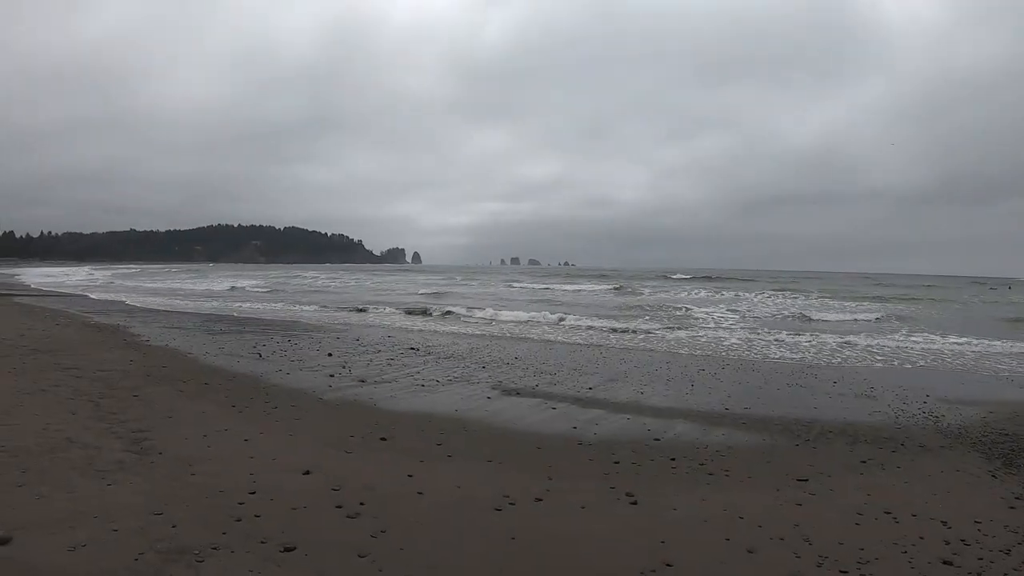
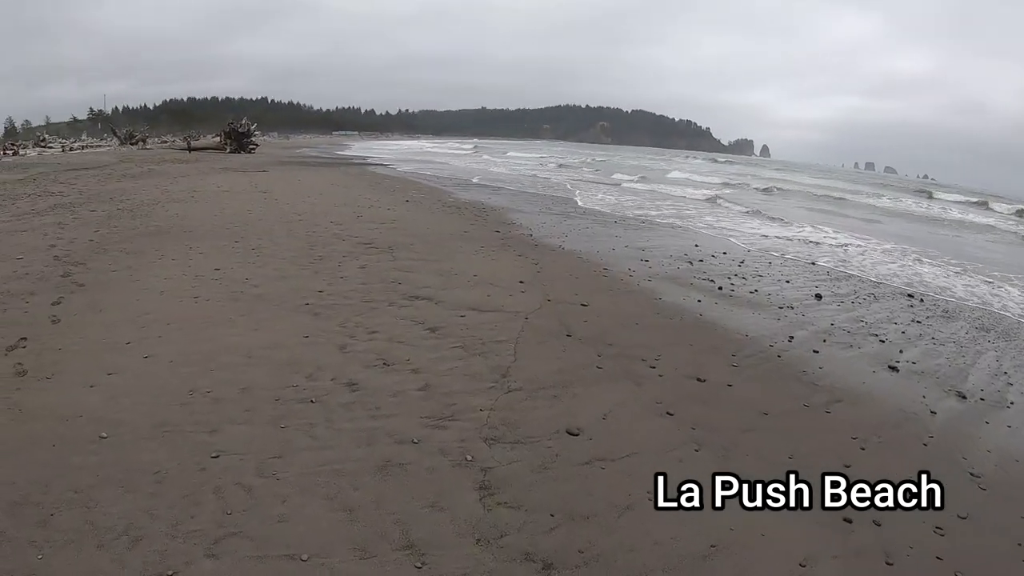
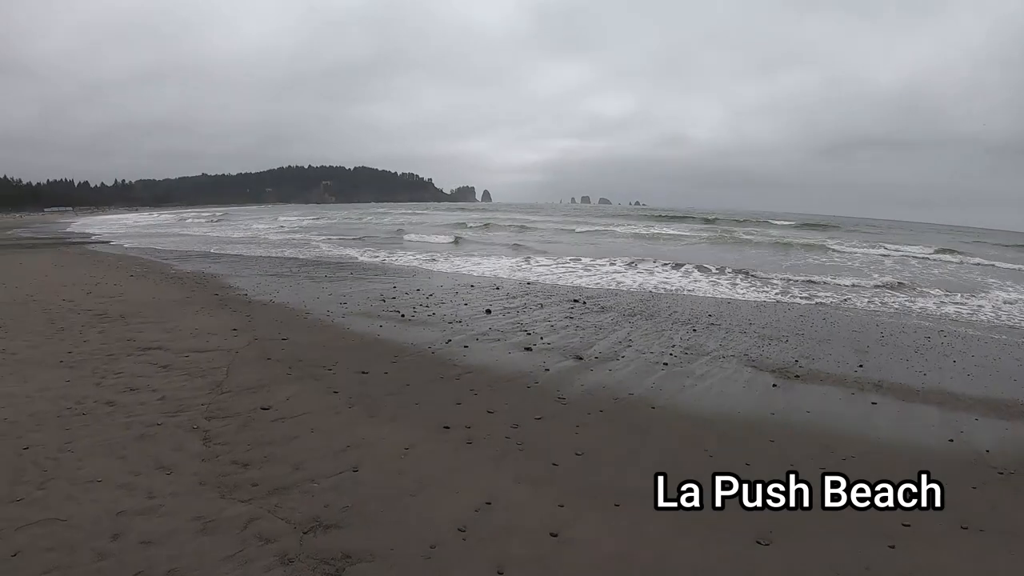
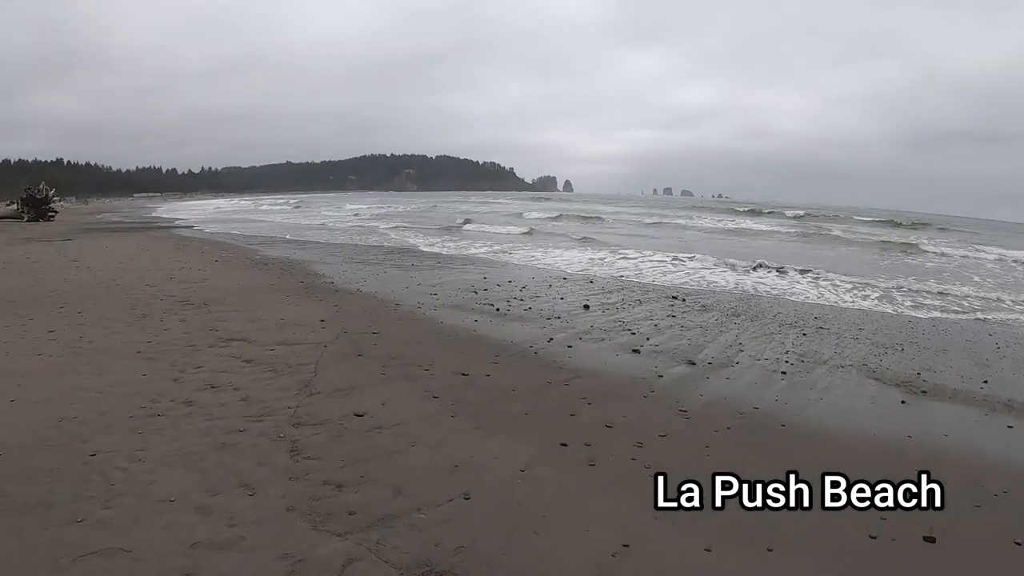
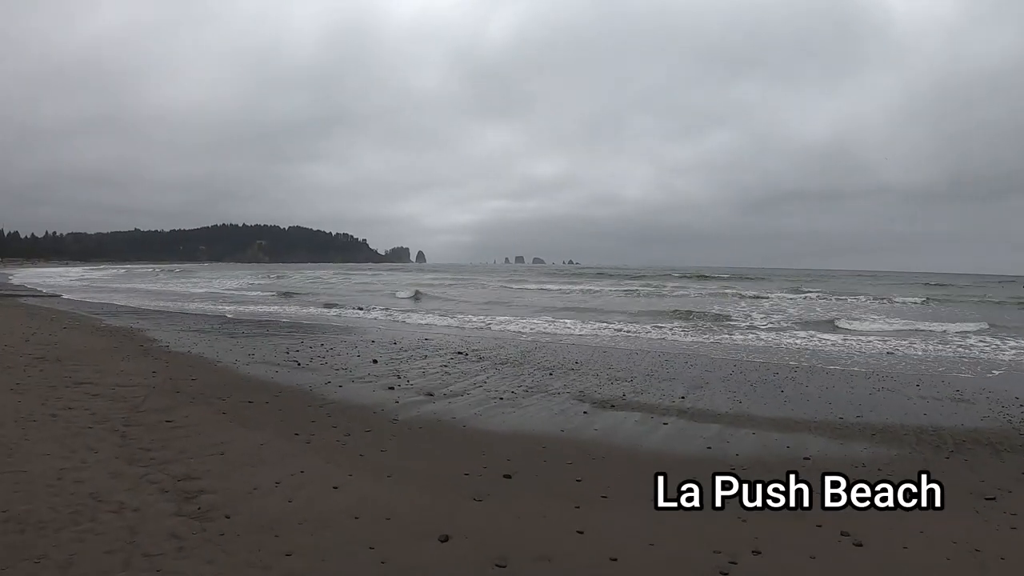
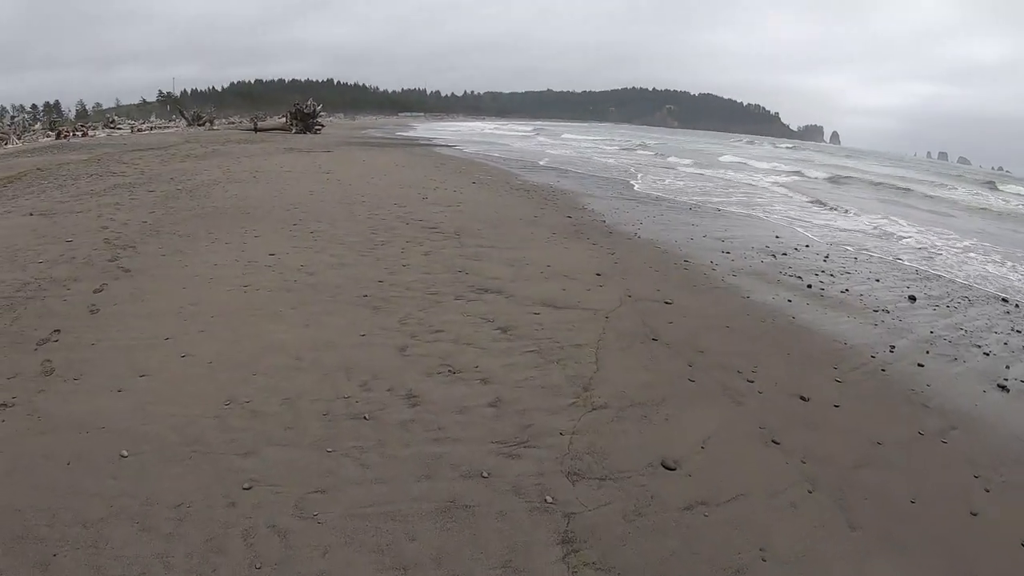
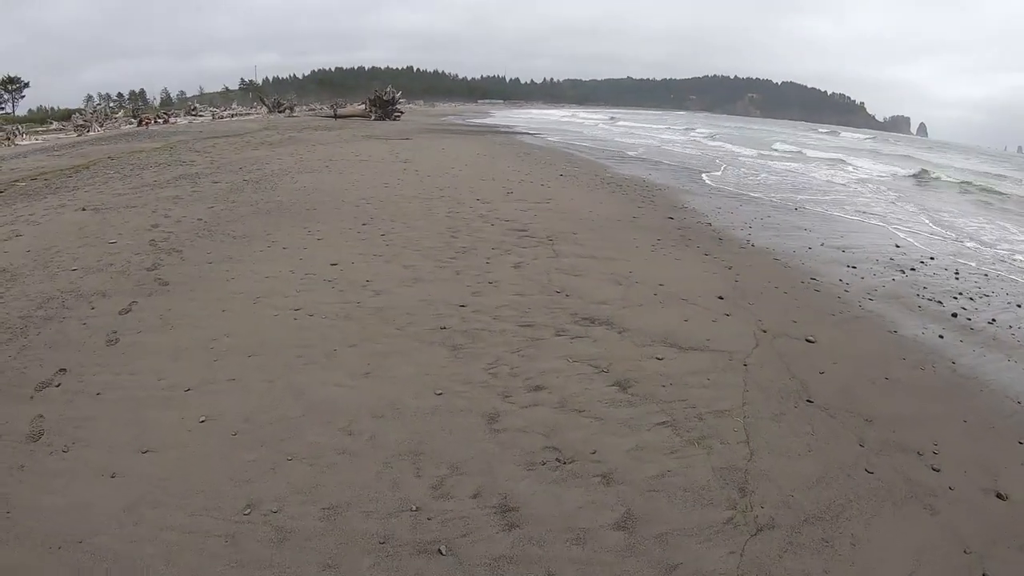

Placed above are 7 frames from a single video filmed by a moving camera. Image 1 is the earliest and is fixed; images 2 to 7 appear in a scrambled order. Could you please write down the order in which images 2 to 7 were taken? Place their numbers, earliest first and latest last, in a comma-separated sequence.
5, 3, 4, 2, 6, 7
